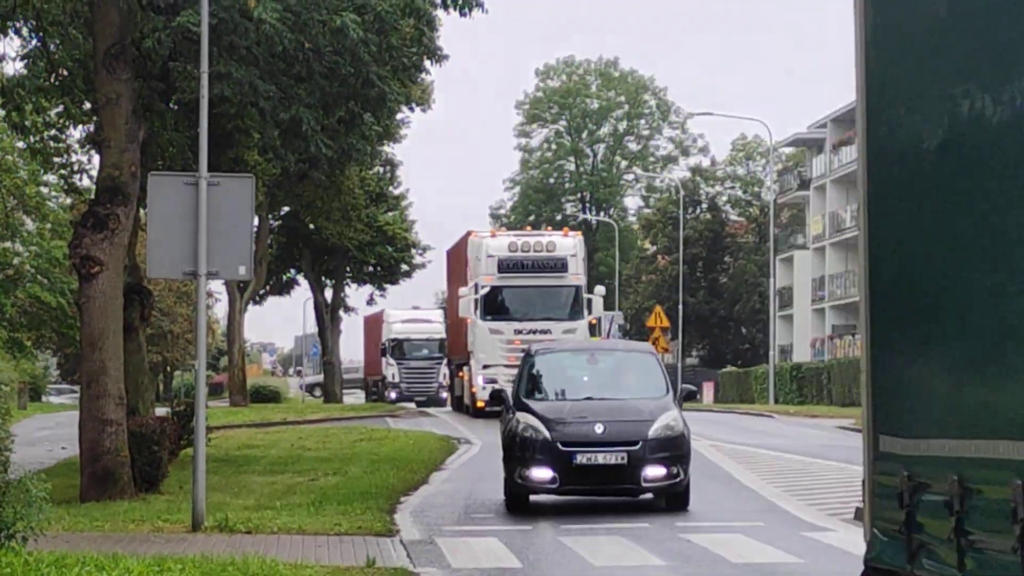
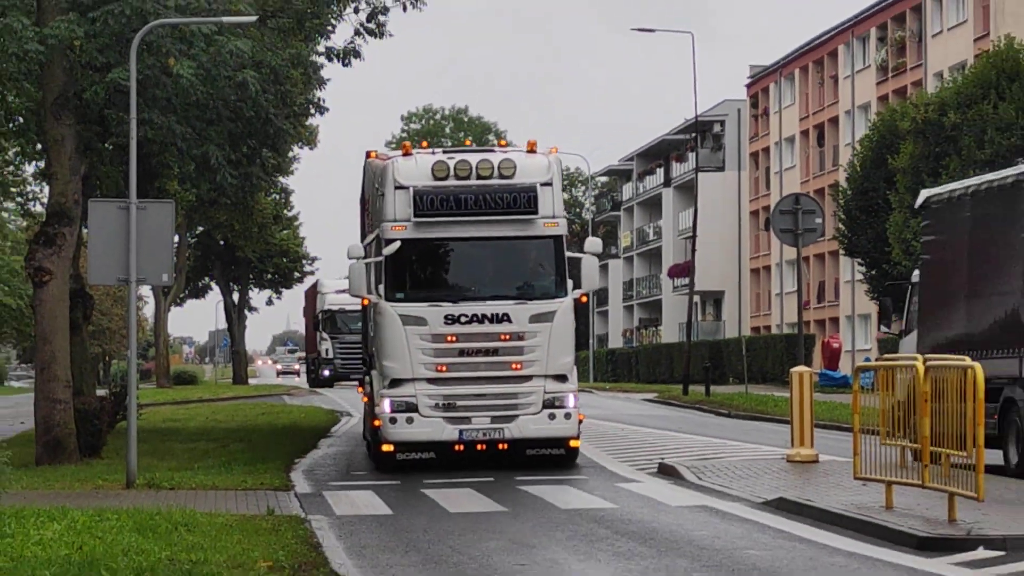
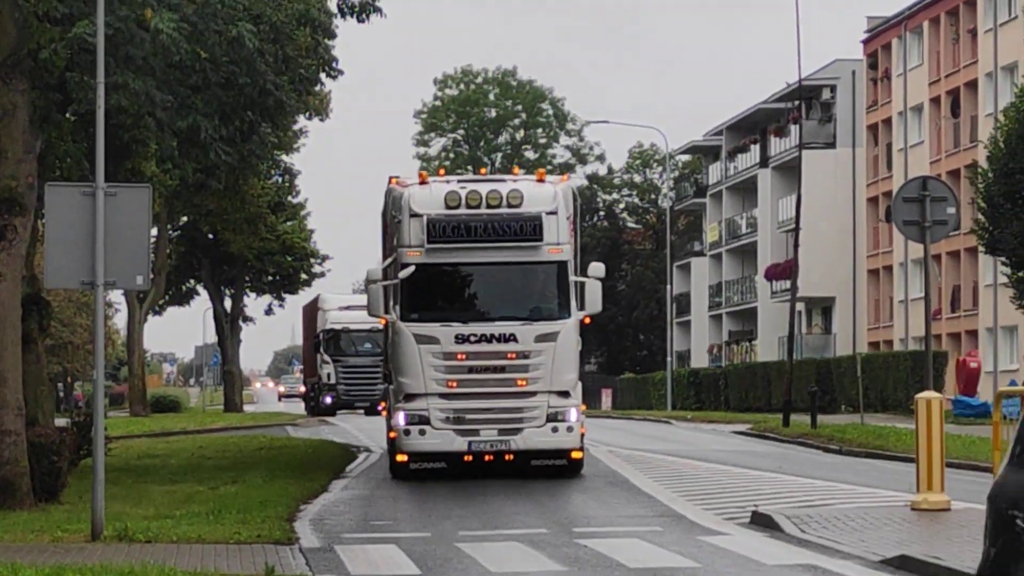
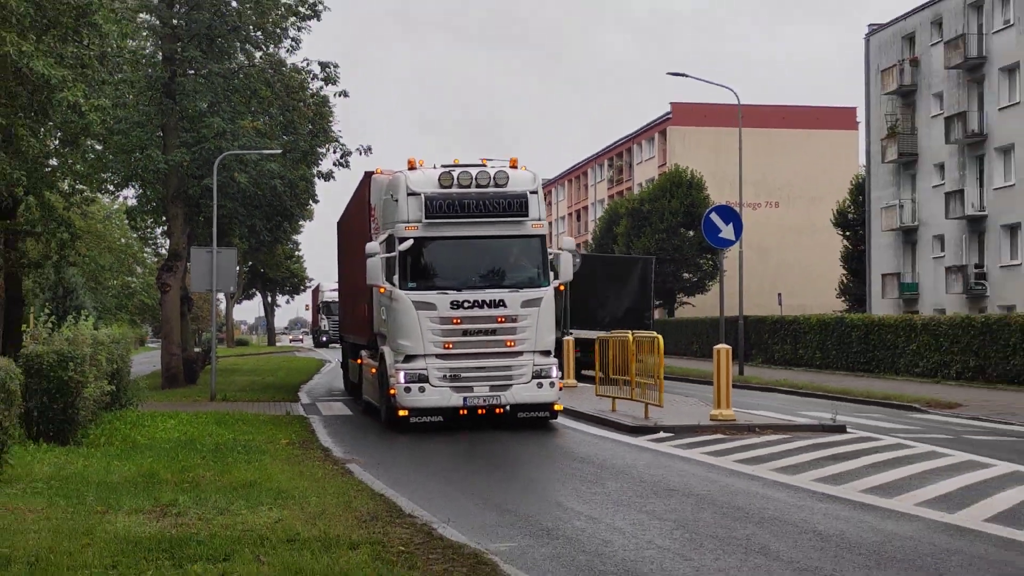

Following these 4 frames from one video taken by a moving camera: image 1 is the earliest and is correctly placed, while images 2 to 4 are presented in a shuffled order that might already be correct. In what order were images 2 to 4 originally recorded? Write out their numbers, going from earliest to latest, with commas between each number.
3, 2, 4
